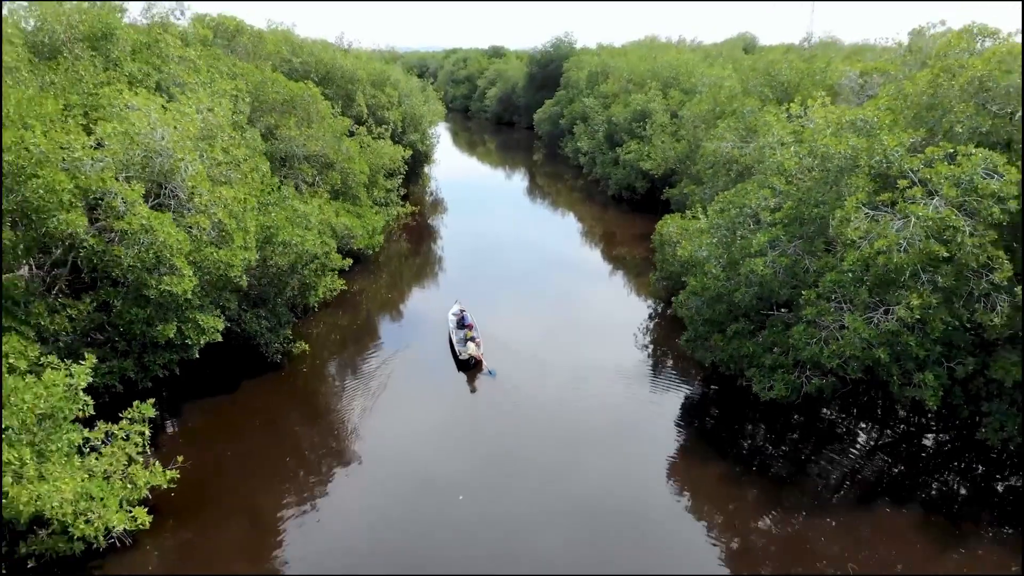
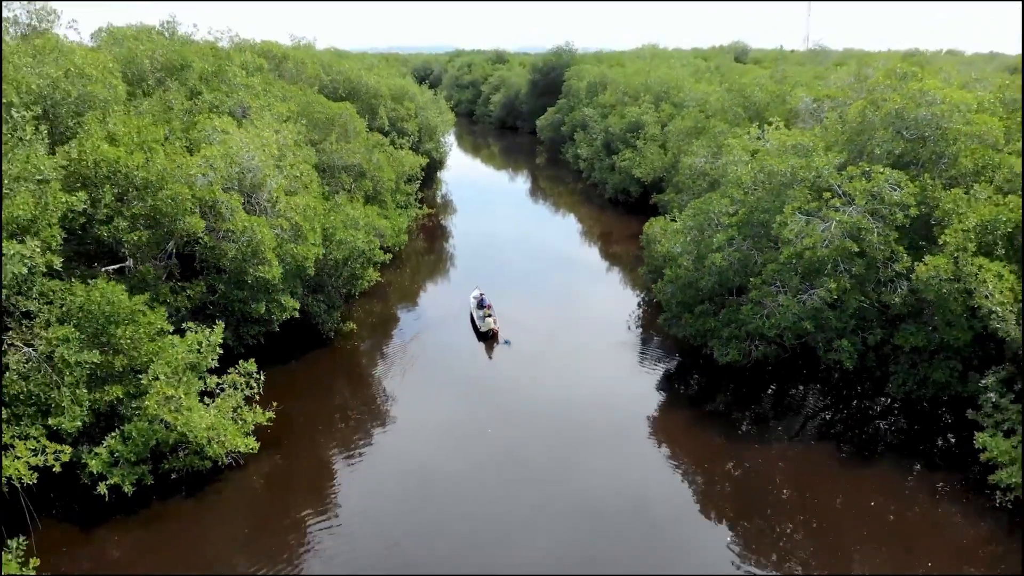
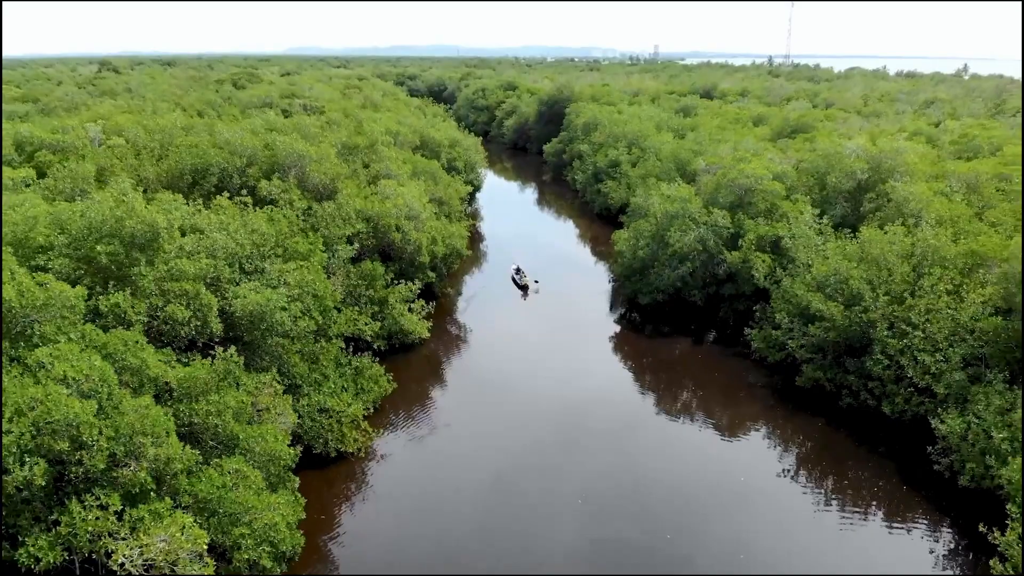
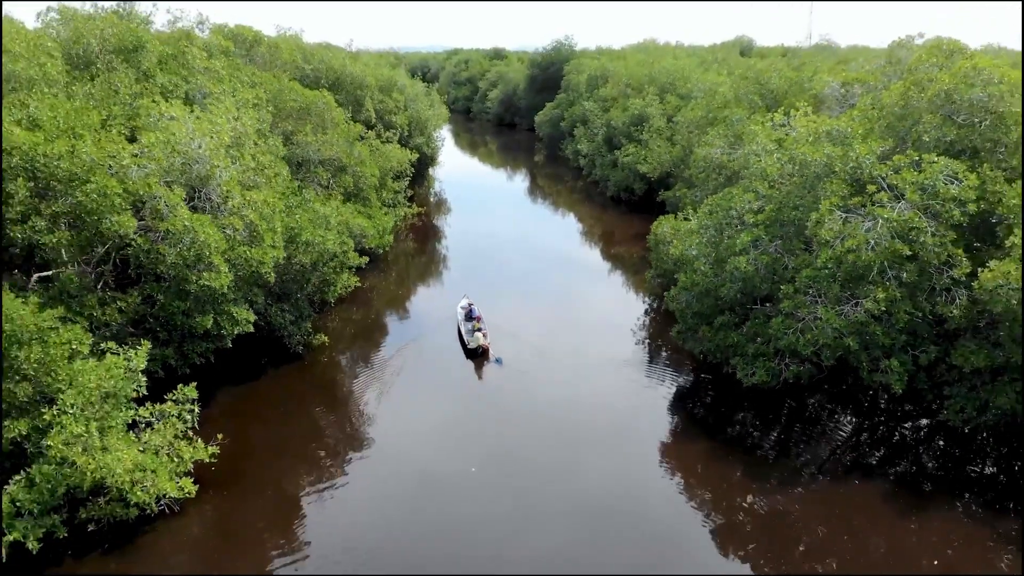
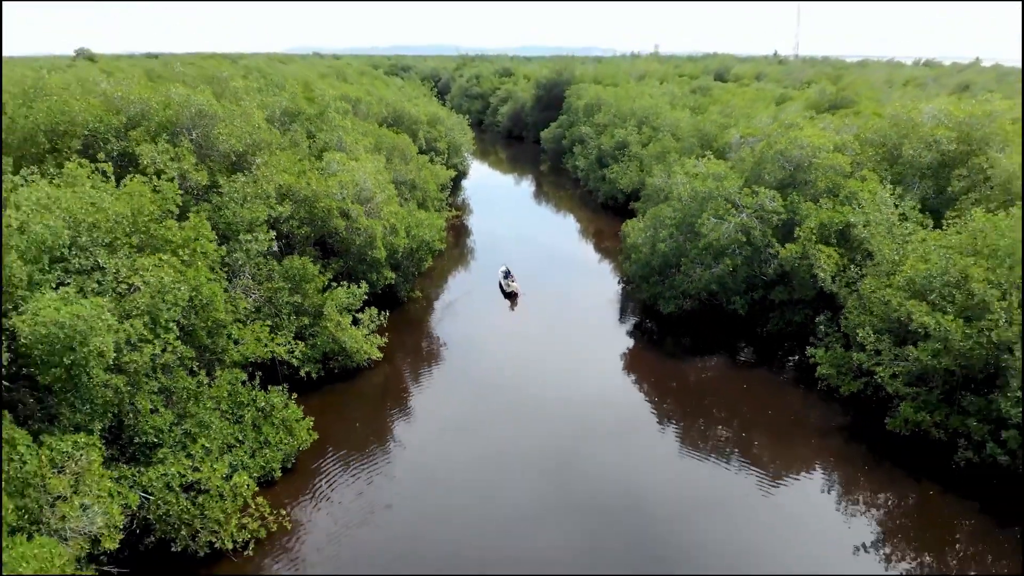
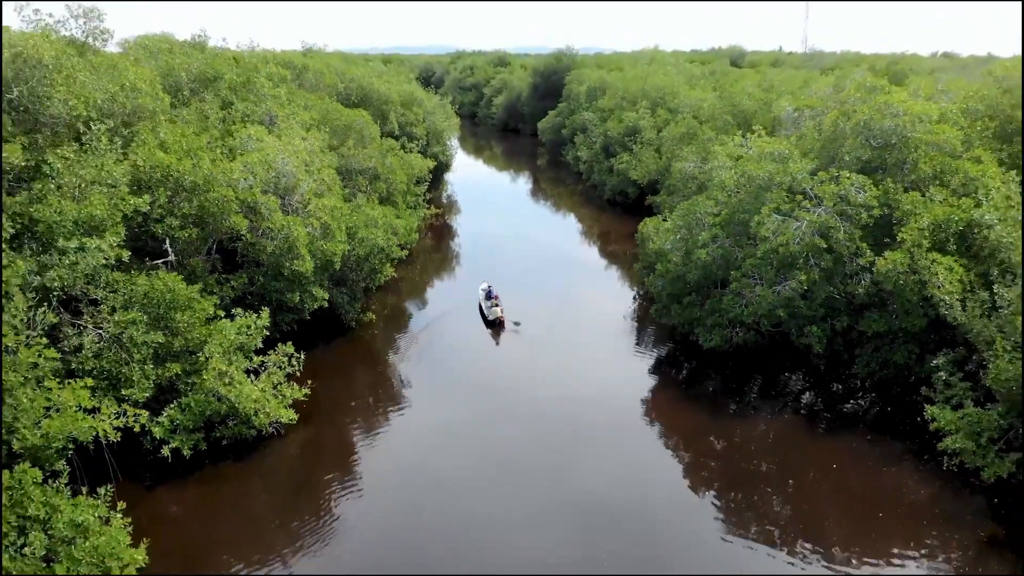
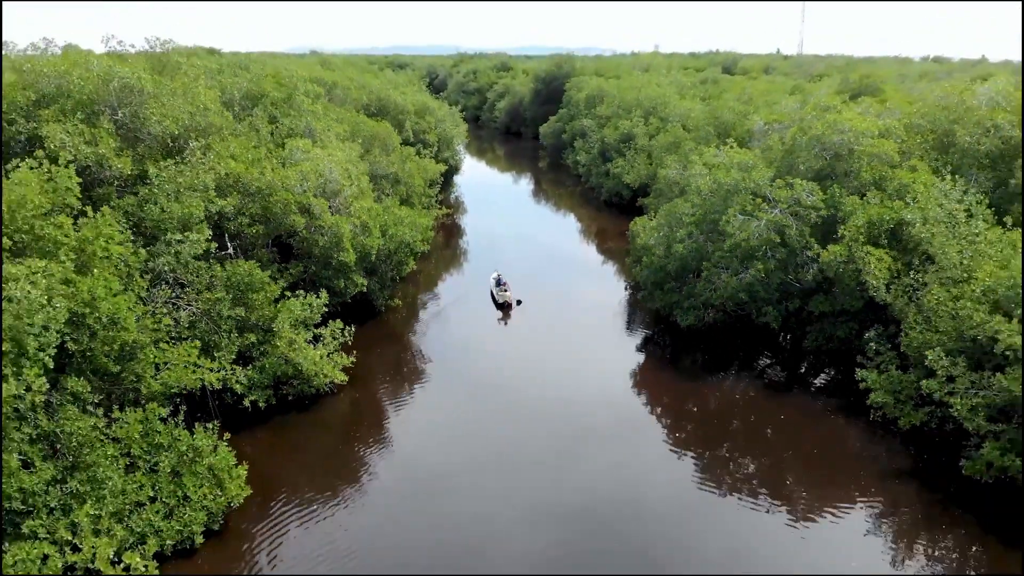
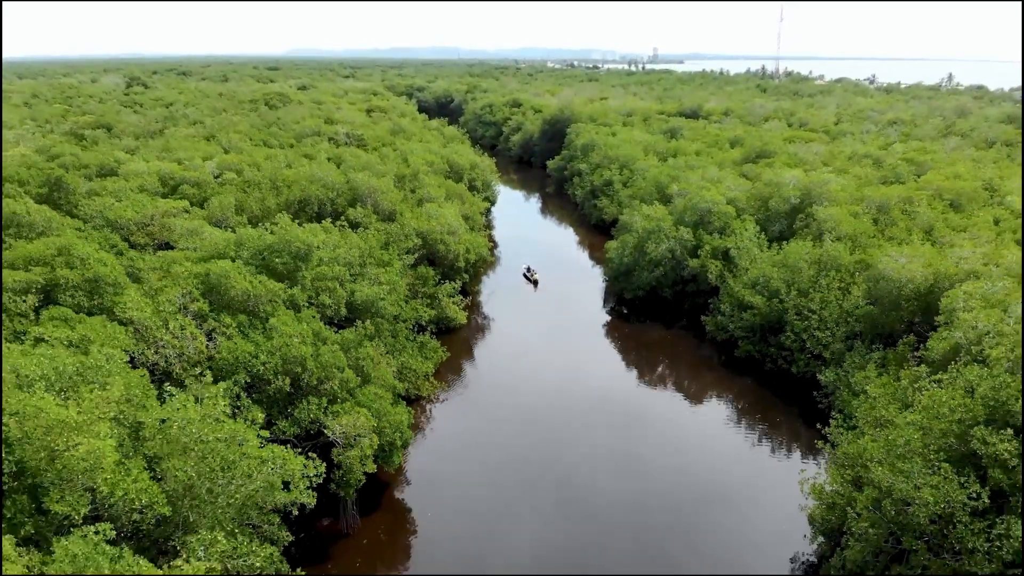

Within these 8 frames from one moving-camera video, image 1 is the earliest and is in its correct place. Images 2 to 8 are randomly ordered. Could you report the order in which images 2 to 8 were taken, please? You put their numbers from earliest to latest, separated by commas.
4, 2, 6, 7, 5, 3, 8
